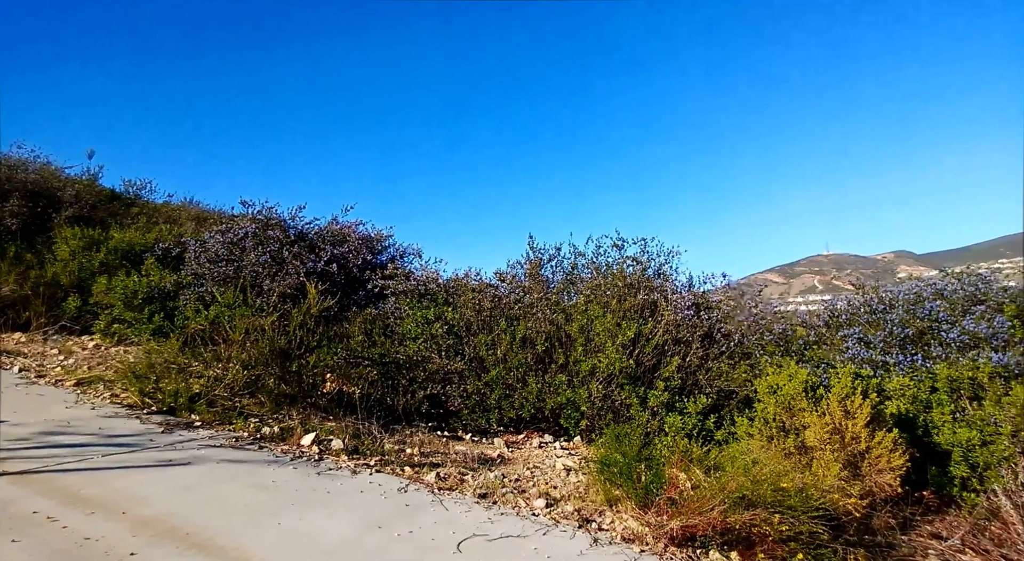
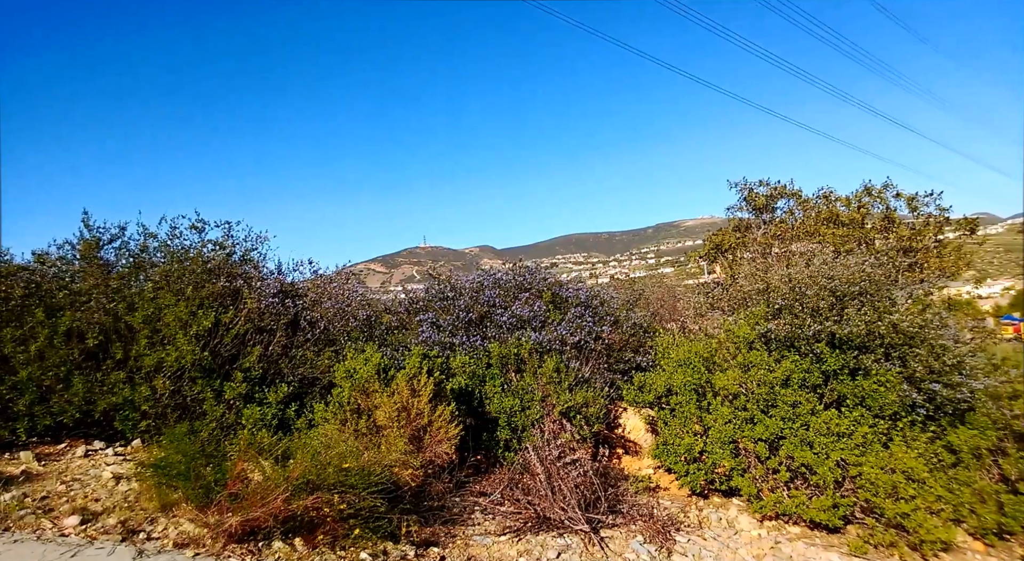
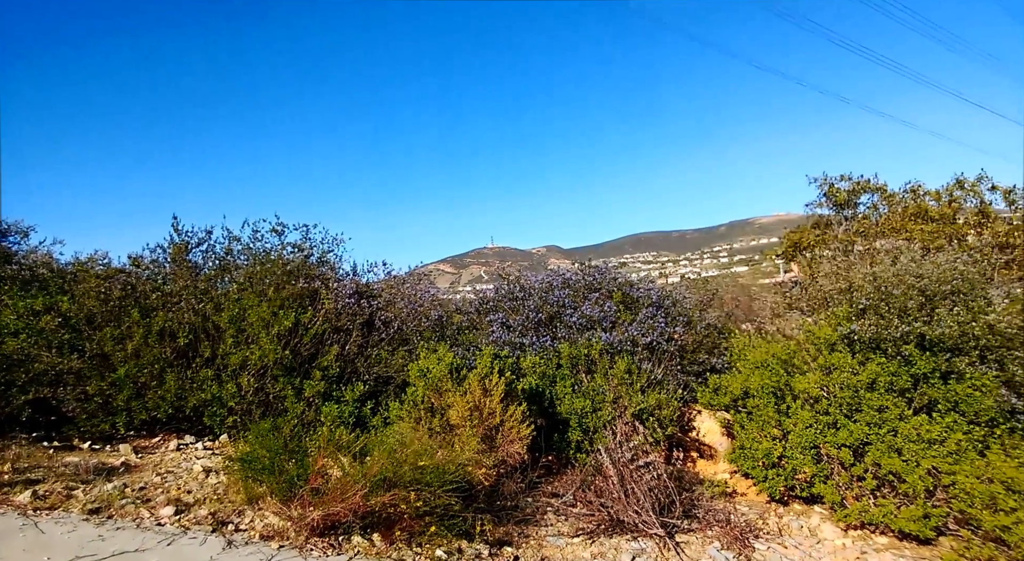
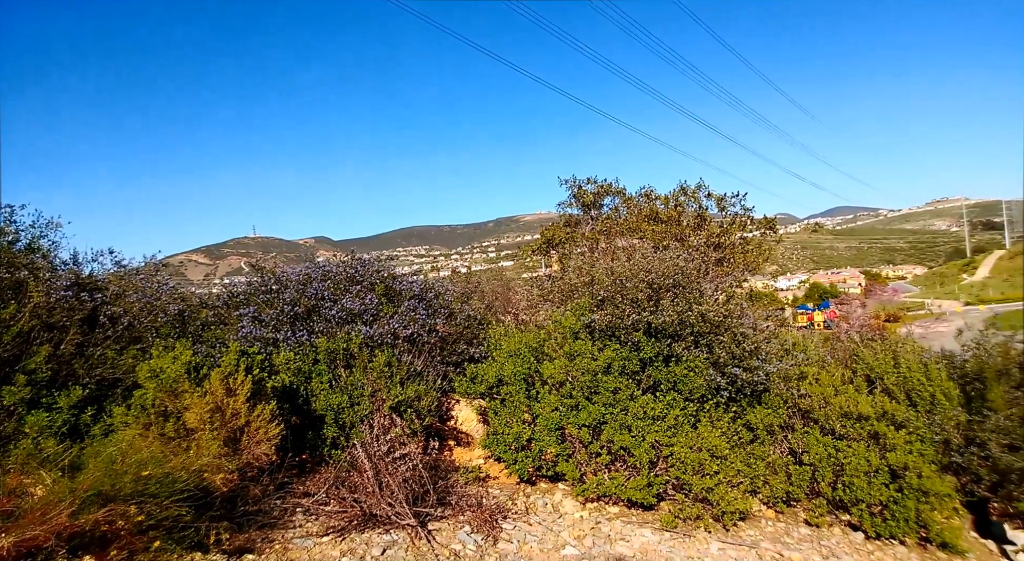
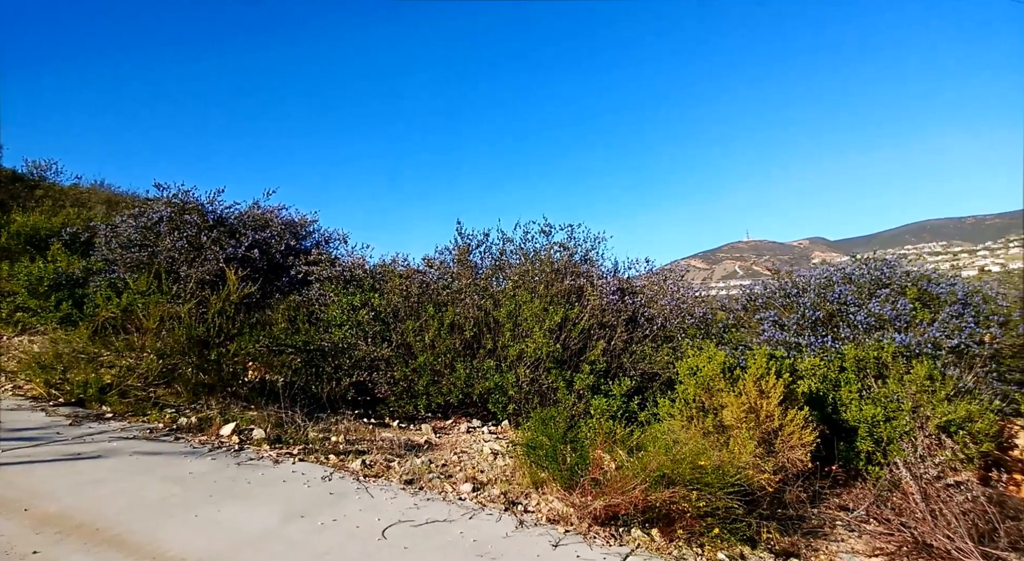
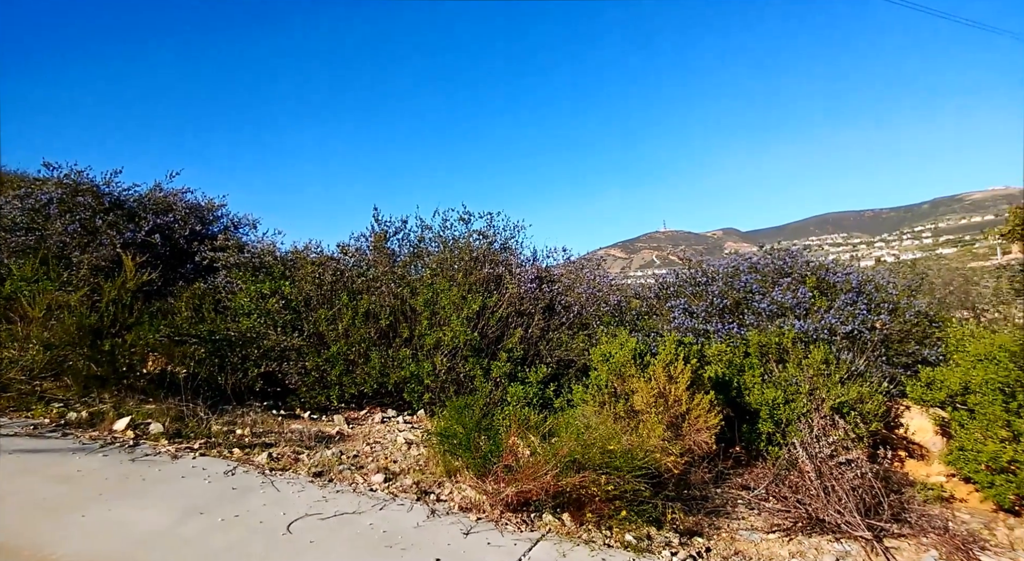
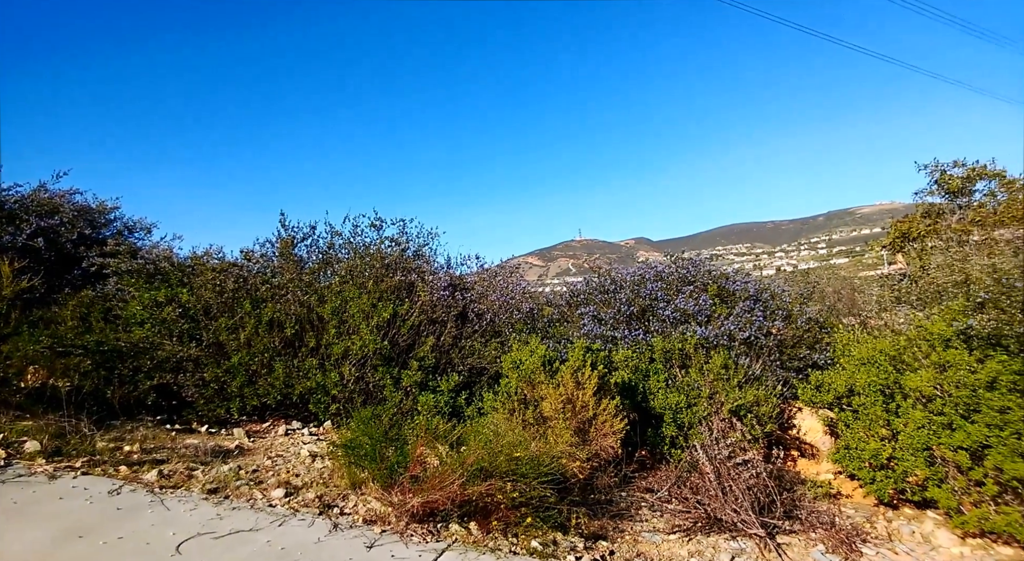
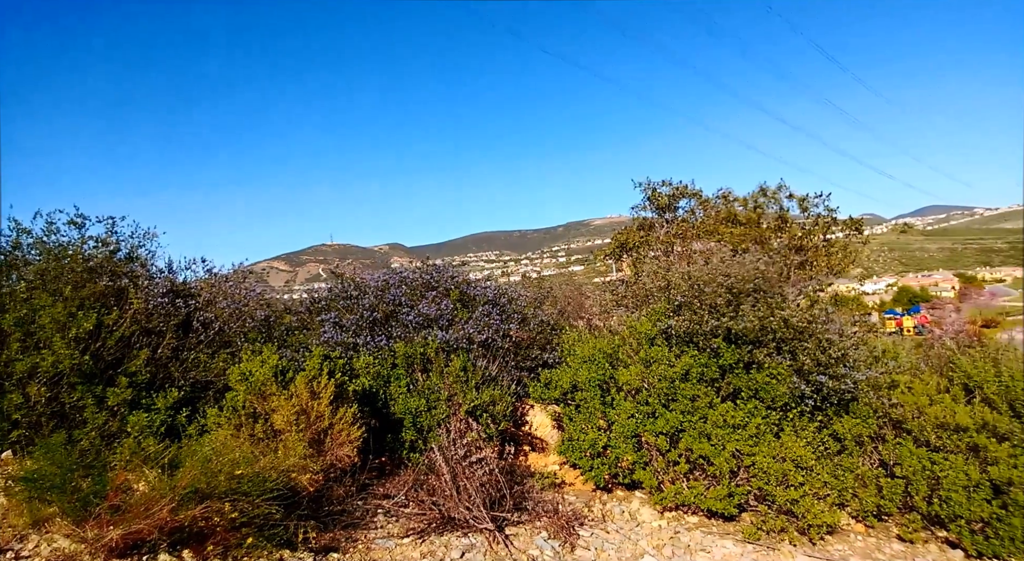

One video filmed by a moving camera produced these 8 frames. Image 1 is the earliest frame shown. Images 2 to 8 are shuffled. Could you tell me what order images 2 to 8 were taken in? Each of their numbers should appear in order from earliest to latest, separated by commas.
5, 6, 7, 3, 2, 8, 4
